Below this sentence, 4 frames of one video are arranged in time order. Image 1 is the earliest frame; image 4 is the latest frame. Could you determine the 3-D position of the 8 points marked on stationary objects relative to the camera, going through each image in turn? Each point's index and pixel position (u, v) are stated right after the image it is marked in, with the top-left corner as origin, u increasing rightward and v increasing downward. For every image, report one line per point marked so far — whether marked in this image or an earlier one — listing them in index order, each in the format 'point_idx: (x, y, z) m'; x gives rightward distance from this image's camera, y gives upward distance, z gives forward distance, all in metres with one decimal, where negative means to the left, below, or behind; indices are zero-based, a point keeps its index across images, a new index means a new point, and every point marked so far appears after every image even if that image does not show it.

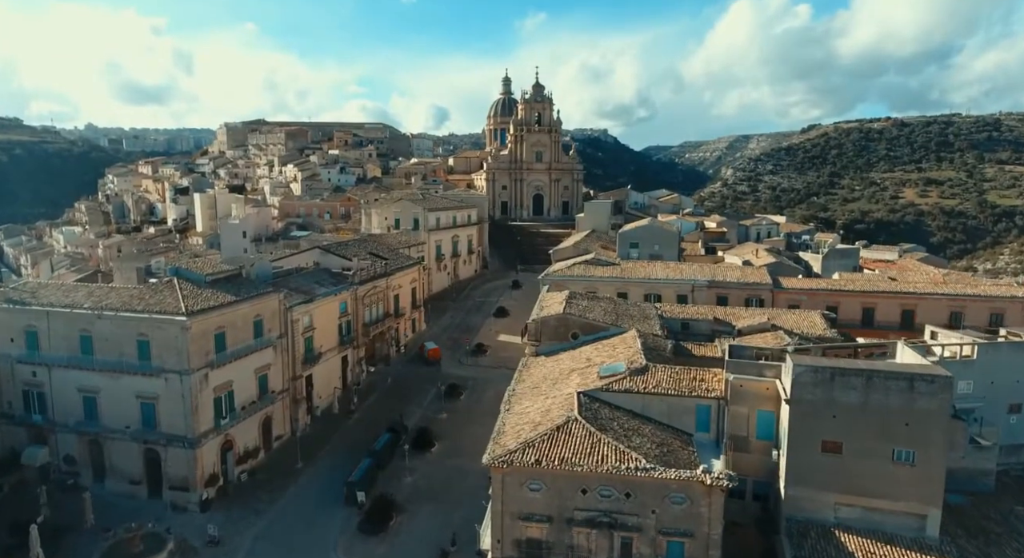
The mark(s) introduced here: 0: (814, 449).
0: (+7.6, -4.3, +14.7) m
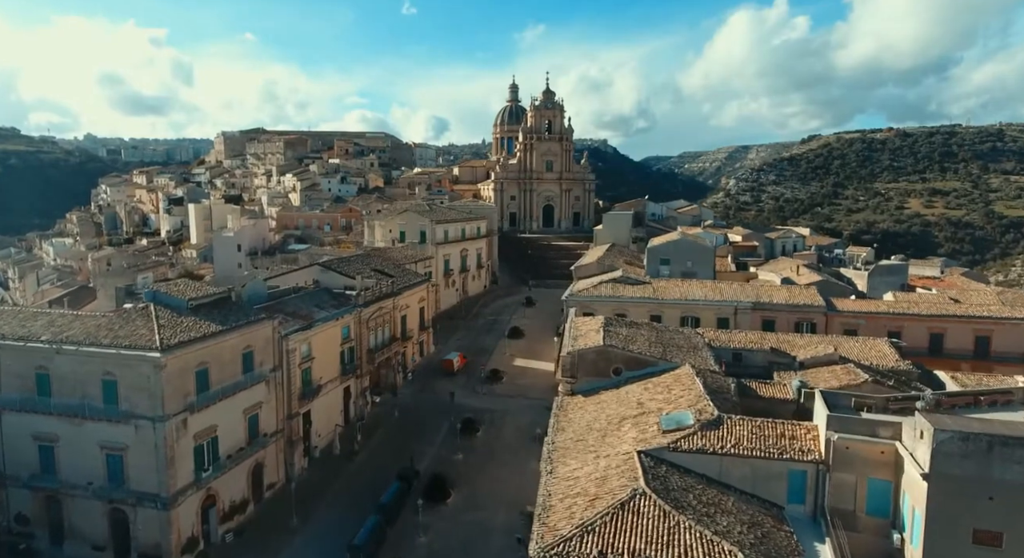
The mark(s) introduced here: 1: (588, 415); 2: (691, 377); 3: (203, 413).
0: (+8.7, -5.0, +11.3) m
1: (+2.3, -4.1, +17.7) m
2: (+5.6, -3.1, +18.5) m
3: (-10.2, -4.4, +19.3) m
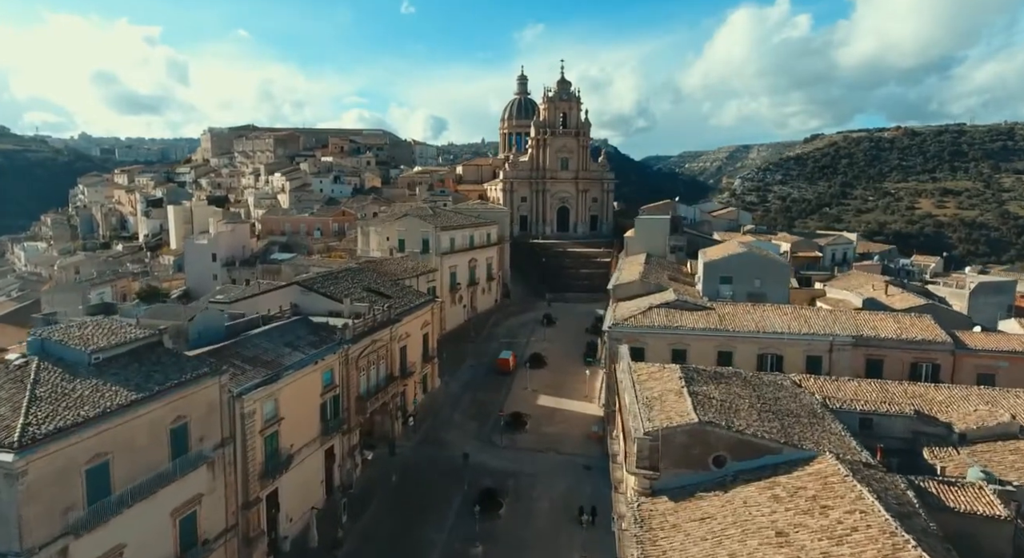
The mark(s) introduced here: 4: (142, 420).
0: (+9.9, -6.1, +4.7) m
1: (+3.5, -5.2, +11.2) m
2: (+6.9, -4.2, +11.9) m
3: (-9.0, -5.5, +12.7) m
4: (-8.8, -3.3, +13.8) m
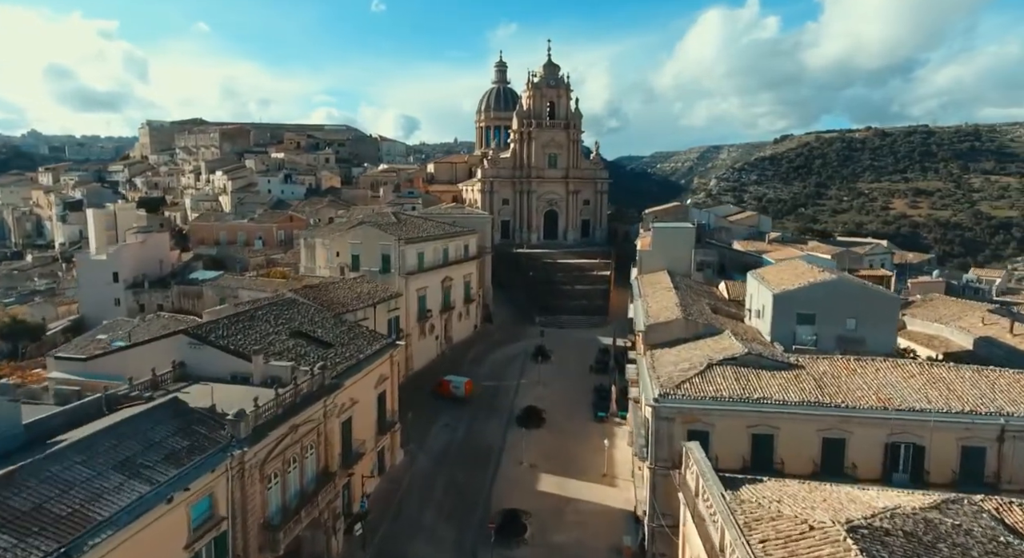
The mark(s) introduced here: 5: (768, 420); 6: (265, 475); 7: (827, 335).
0: (+10.8, -7.4, -3.3) m
1: (+4.1, -6.5, +2.8) m
2: (+7.4, -5.5, +3.8) m
3: (-8.5, -6.9, +3.8) m
4: (-8.3, -4.7, +4.9) m
5: (+6.8, -3.8, +15.4) m
6: (-6.2, -4.9, +14.7) m
7: (+10.6, -1.8, +19.8) m
